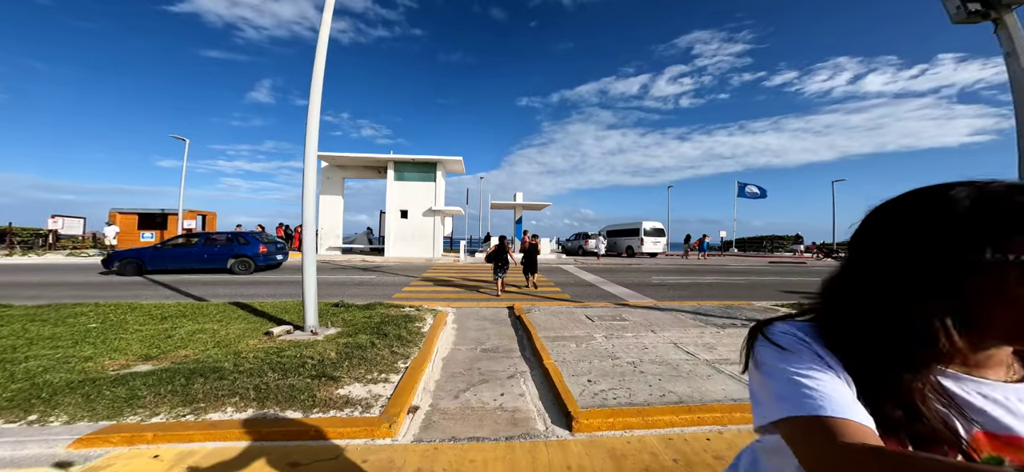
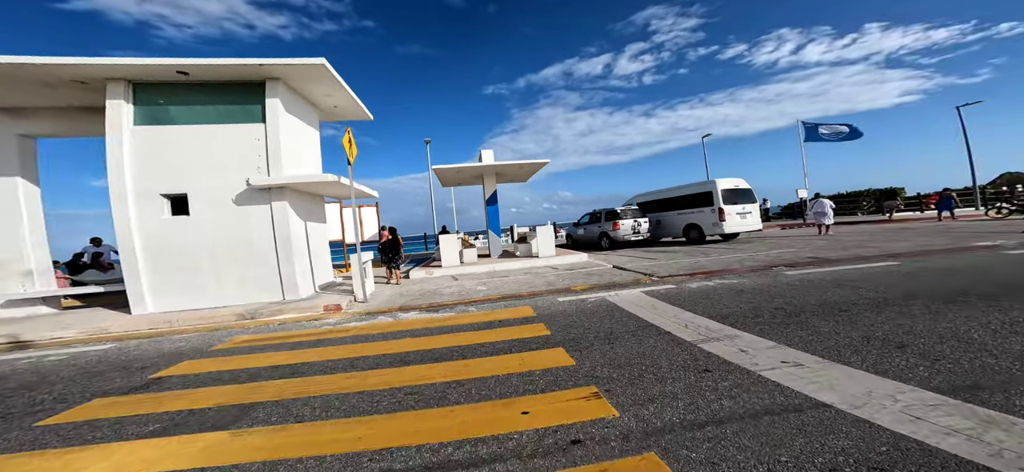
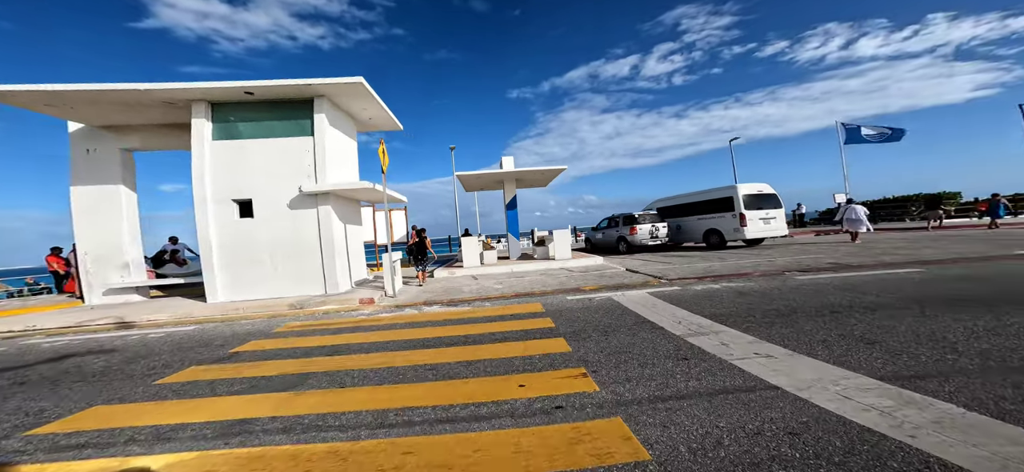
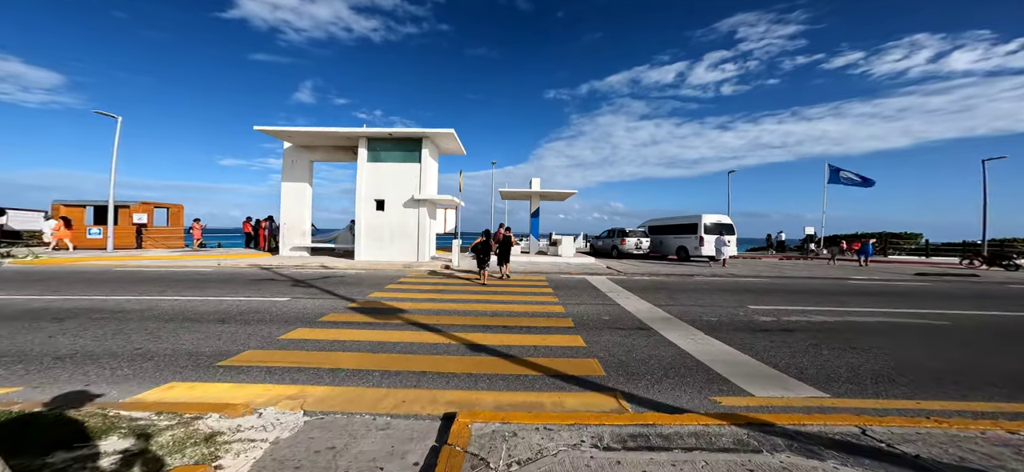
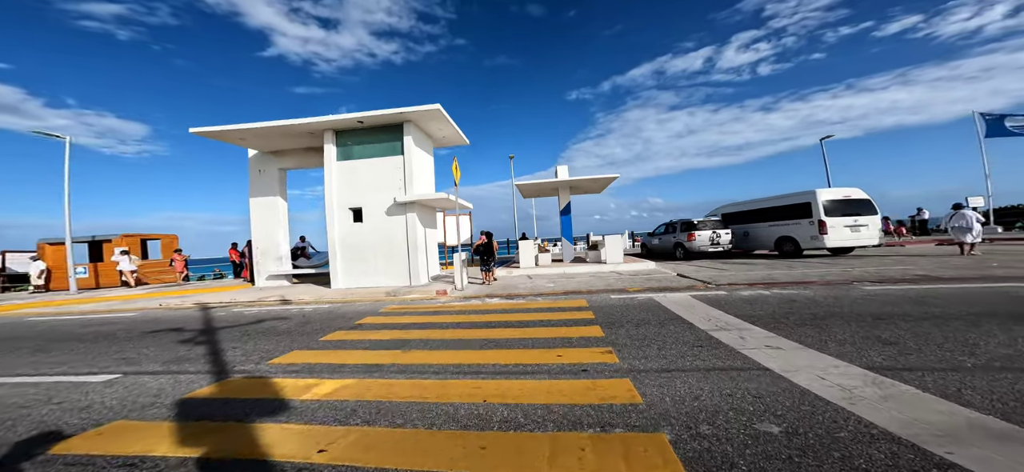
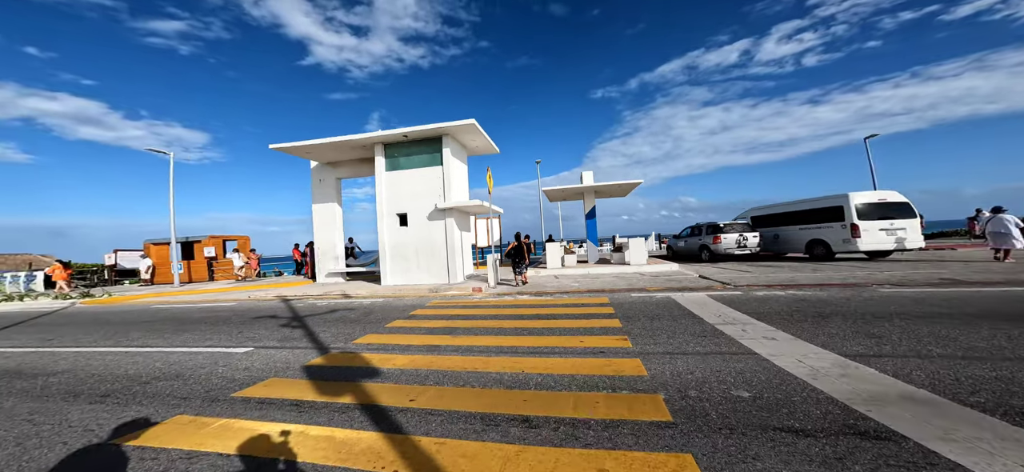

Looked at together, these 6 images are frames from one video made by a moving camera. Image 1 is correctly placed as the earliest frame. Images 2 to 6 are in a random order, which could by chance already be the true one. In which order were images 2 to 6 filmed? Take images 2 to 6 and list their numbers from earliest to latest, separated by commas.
4, 6, 5, 3, 2
